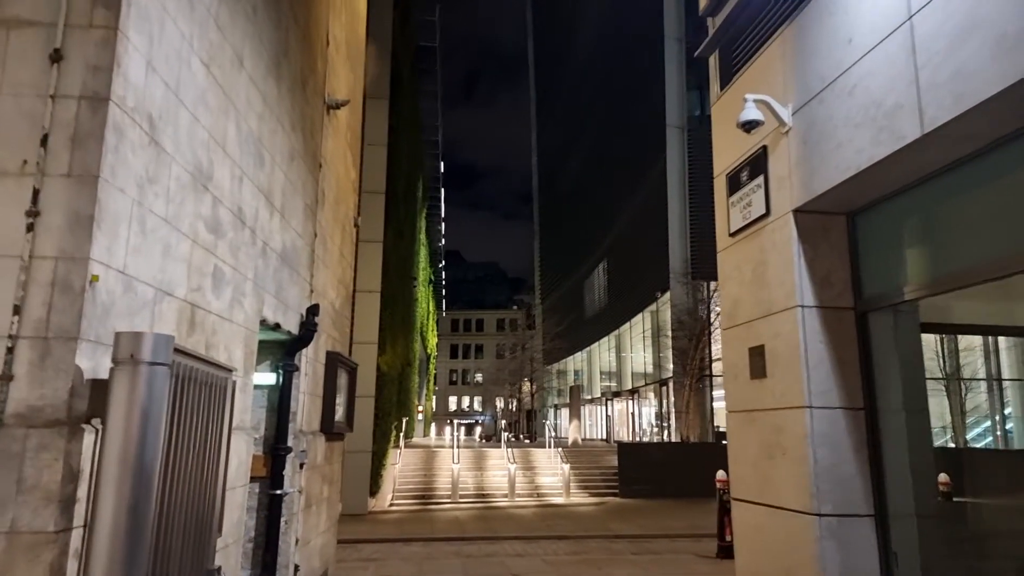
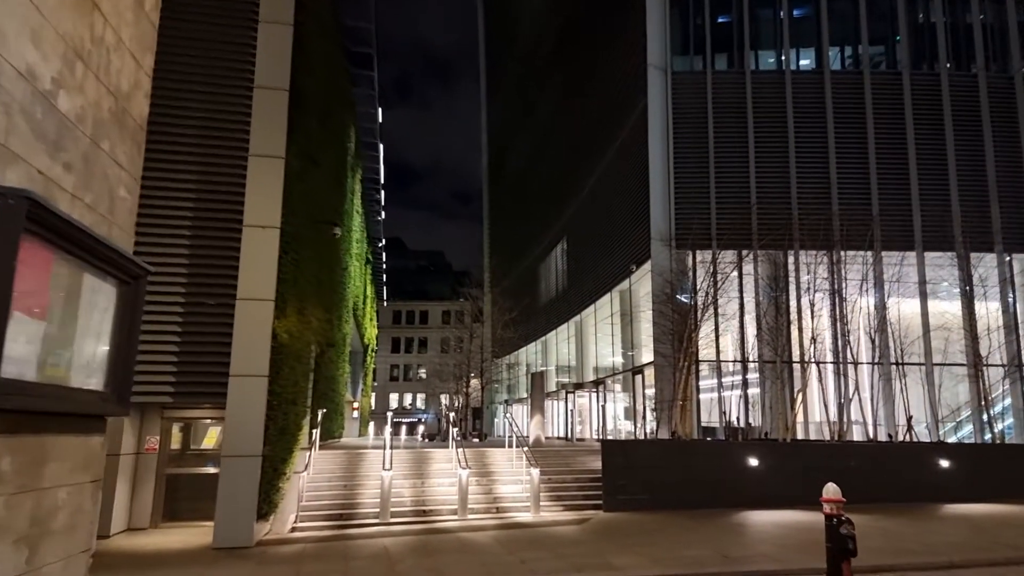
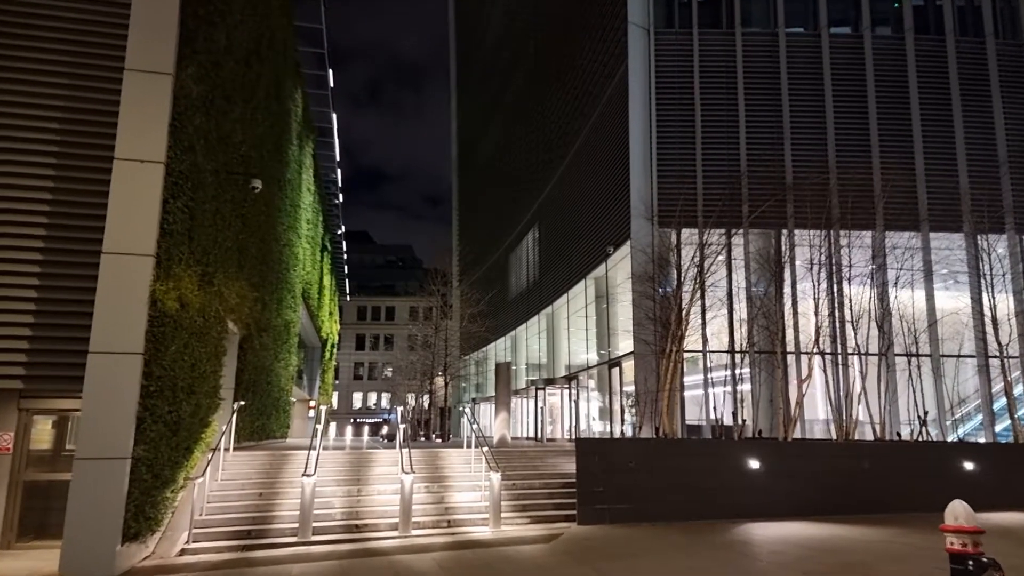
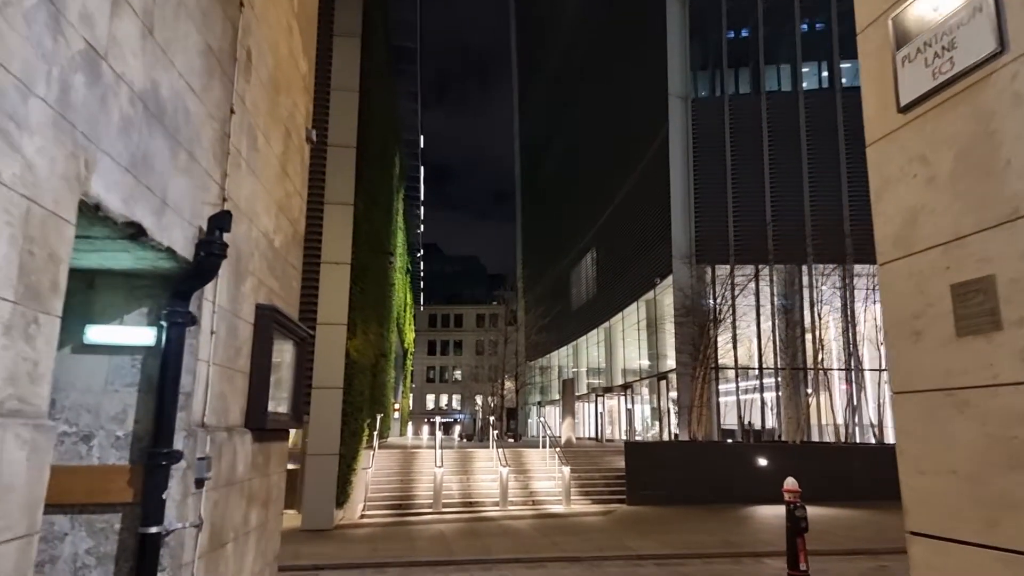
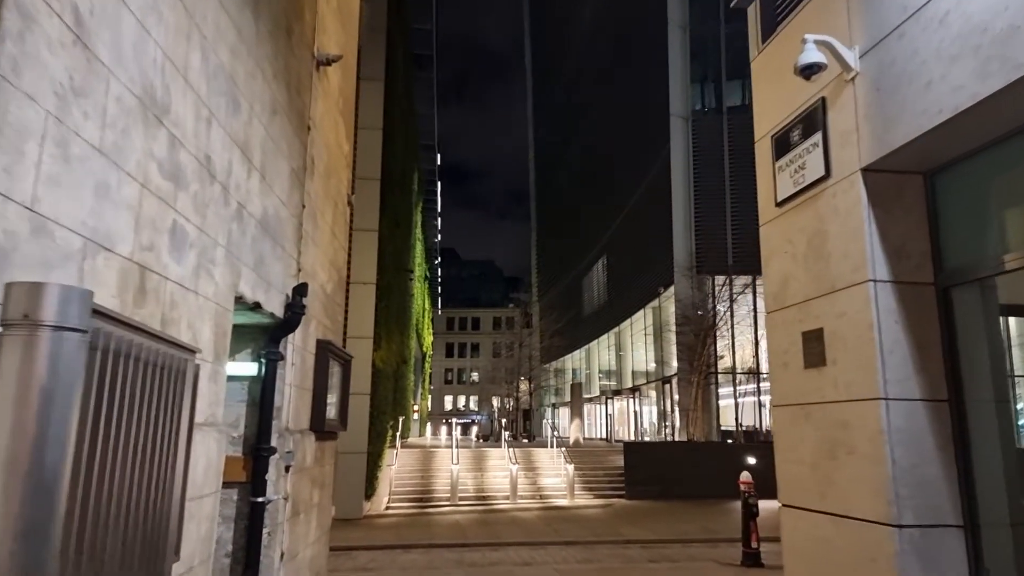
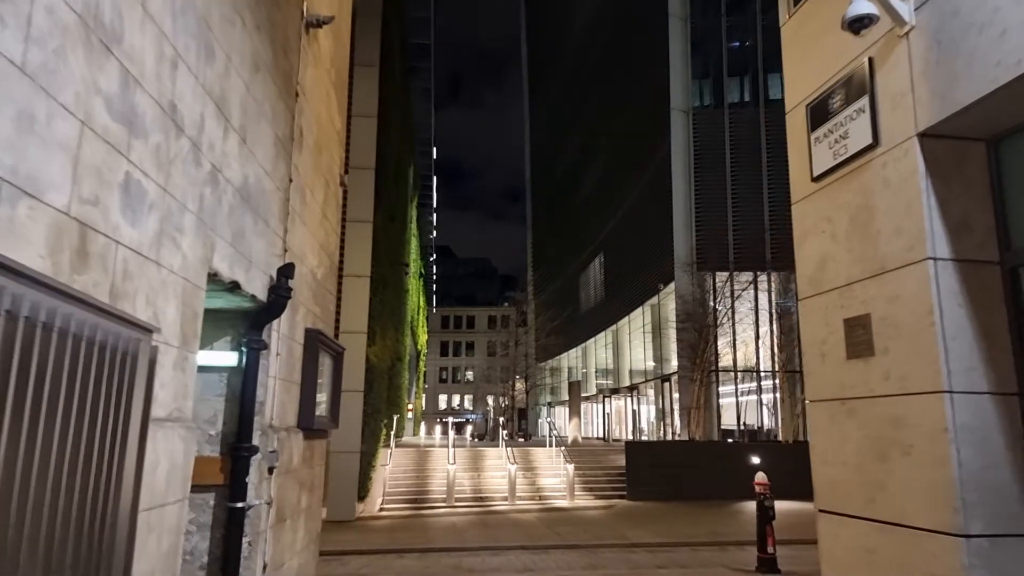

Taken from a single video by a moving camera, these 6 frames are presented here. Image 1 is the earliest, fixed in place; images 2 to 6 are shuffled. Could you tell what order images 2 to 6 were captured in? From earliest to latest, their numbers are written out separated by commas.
5, 6, 4, 2, 3
